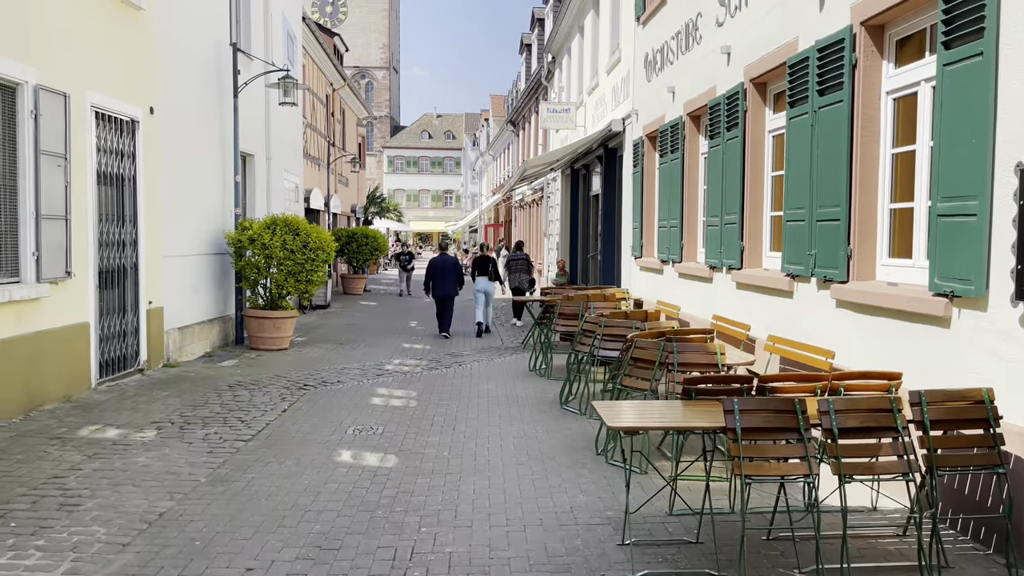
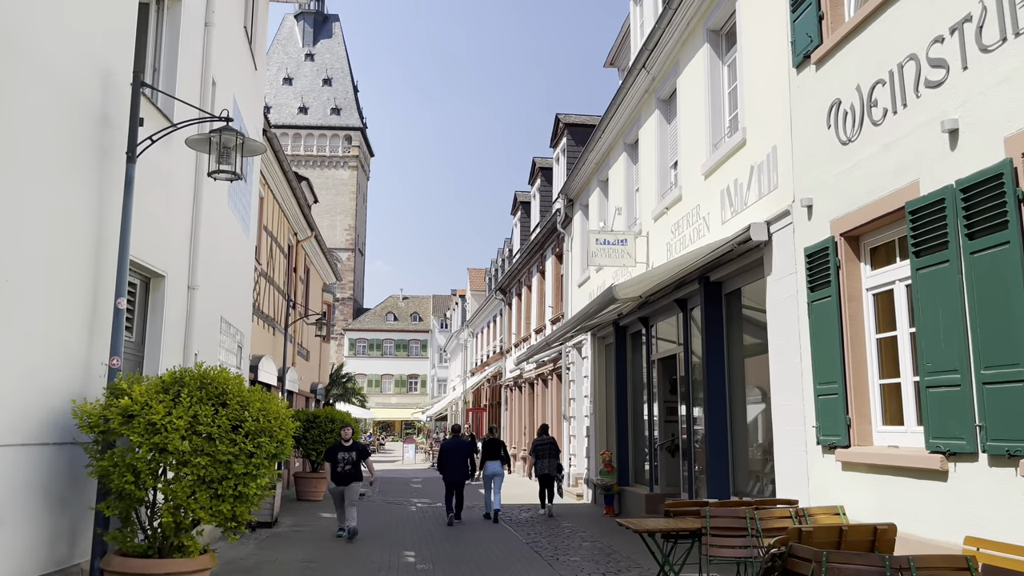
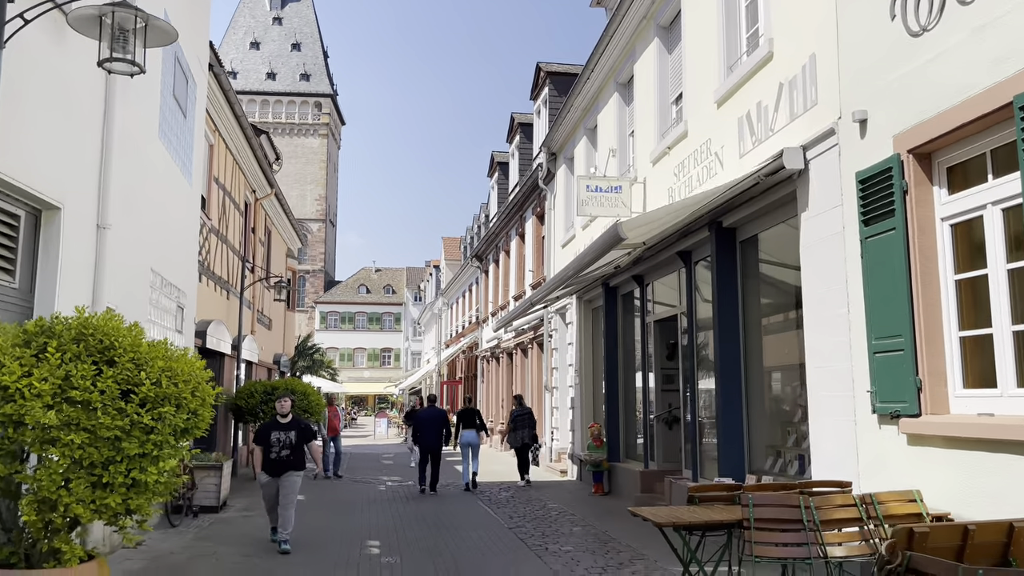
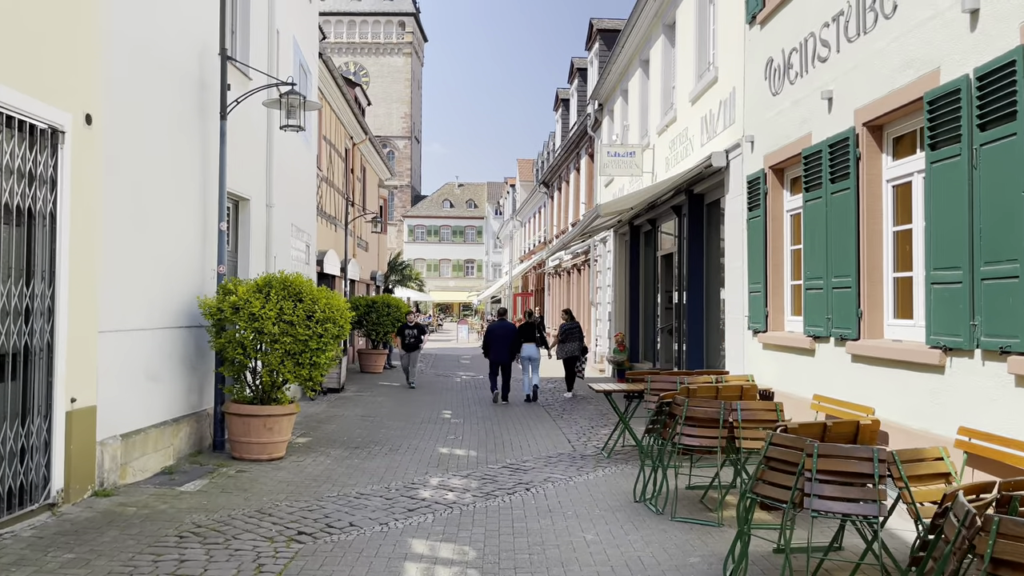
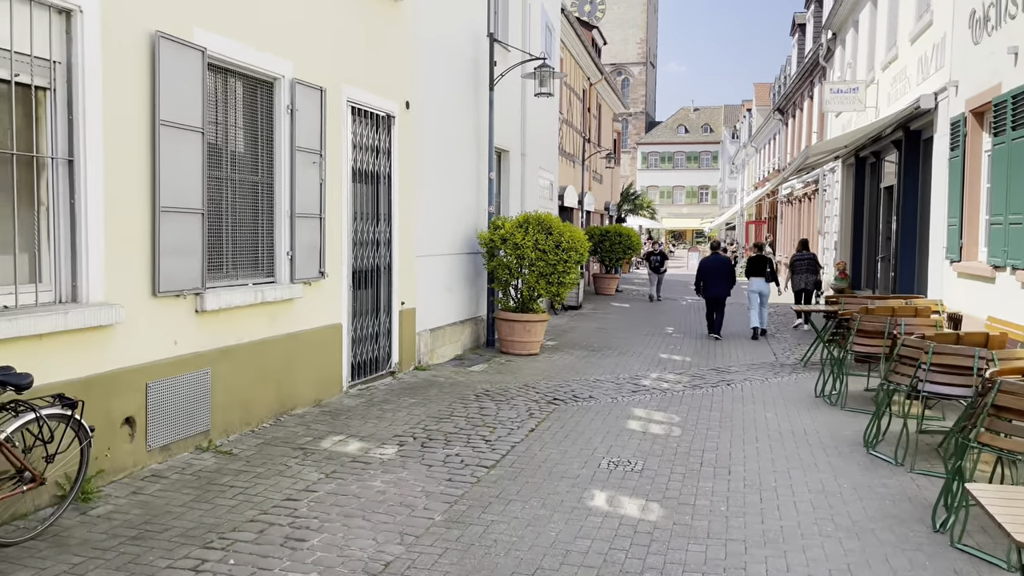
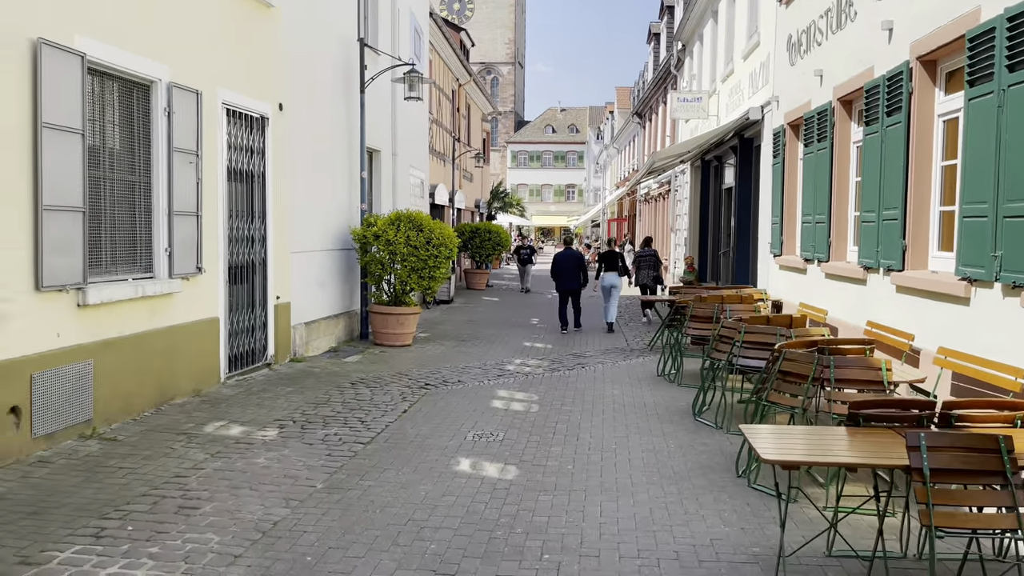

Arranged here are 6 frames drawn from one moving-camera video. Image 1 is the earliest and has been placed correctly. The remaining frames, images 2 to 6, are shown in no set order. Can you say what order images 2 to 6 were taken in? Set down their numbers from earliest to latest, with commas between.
6, 5, 4, 2, 3
